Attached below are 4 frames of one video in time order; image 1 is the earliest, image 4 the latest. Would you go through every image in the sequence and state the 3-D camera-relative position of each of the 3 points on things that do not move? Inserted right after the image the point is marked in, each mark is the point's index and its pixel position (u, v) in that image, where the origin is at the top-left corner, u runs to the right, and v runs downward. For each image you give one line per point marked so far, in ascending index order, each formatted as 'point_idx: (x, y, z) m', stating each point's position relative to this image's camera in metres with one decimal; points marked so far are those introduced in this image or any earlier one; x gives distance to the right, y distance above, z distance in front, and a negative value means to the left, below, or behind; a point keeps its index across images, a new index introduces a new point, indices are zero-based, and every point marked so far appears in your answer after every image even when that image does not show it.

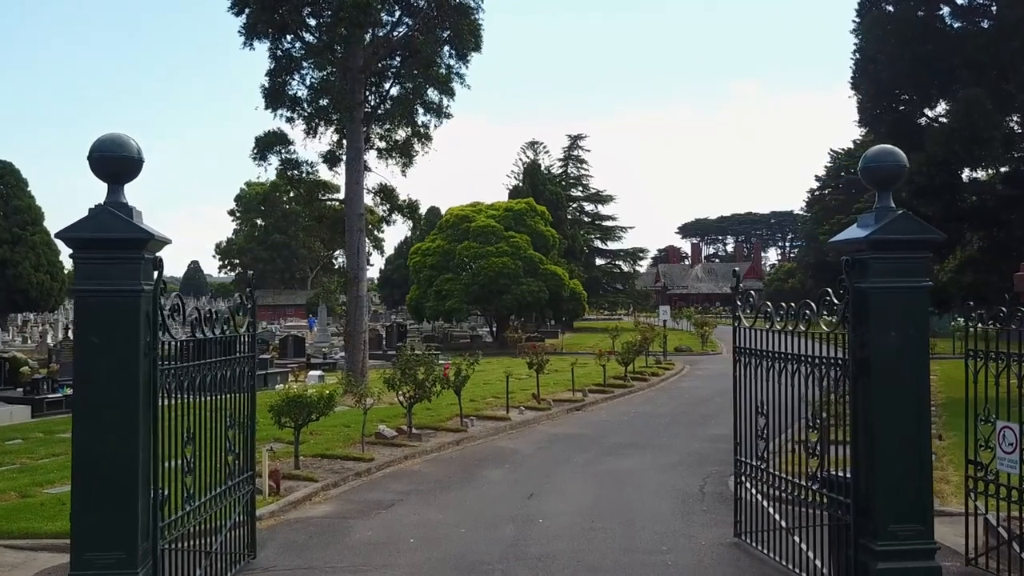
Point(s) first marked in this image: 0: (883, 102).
0: (+8.8, +4.4, +19.2) m
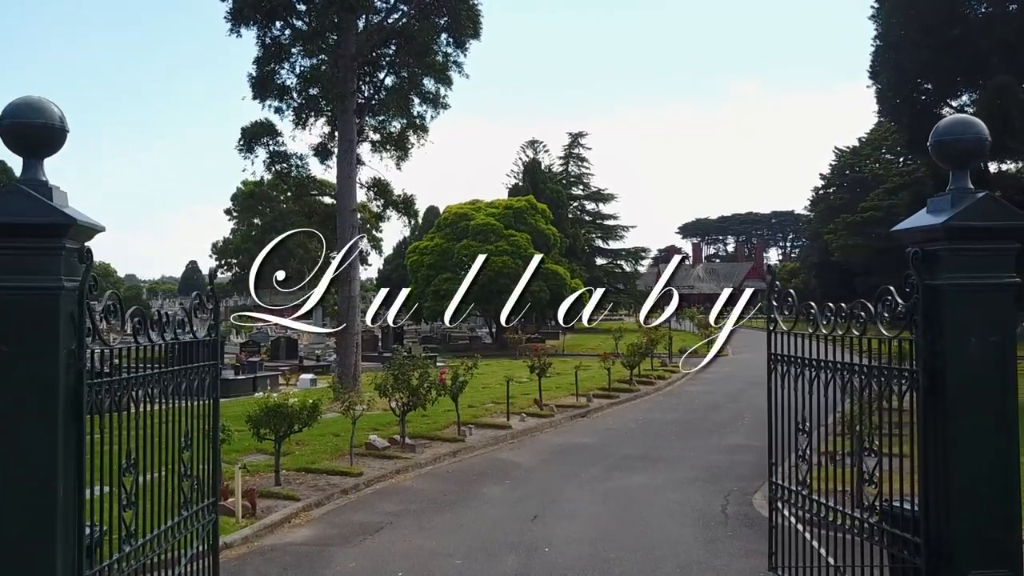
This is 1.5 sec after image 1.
0: (+8.9, +4.4, +18.2) m
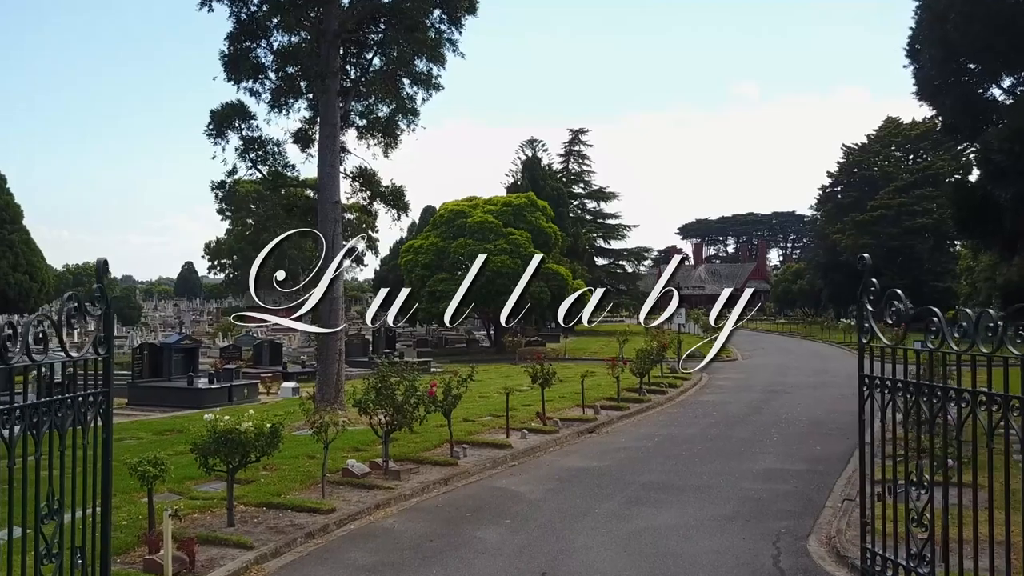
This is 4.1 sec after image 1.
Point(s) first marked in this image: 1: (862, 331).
0: (+8.9, +4.4, +16.4) m
1: (+2.3, -0.3, +5.3) m
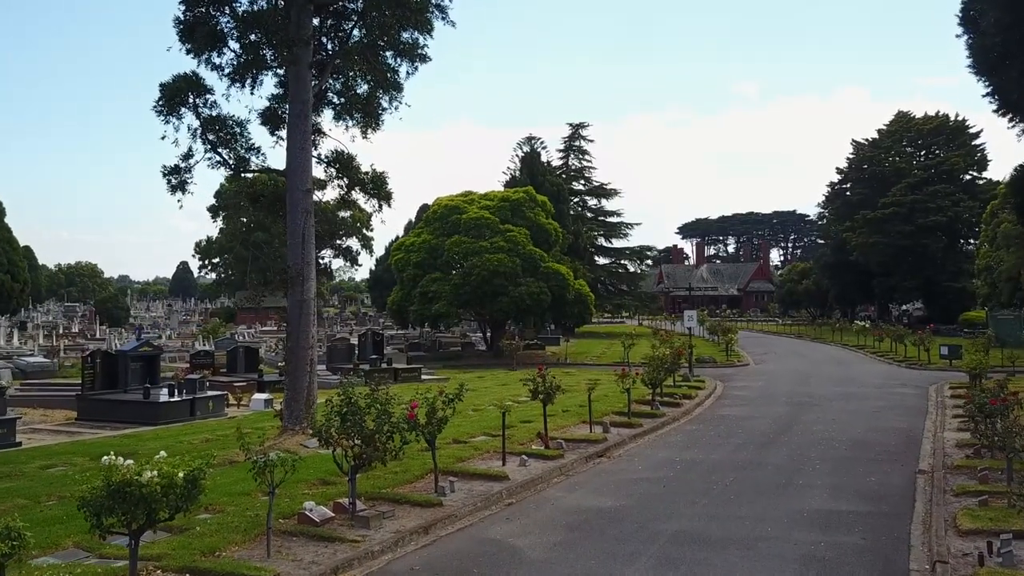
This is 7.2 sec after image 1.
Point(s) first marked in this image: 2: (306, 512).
0: (+8.8, +4.4, +14.3) m
1: (+2.3, -0.3, +3.2) m
2: (-2.3, -2.5, +8.9) m
